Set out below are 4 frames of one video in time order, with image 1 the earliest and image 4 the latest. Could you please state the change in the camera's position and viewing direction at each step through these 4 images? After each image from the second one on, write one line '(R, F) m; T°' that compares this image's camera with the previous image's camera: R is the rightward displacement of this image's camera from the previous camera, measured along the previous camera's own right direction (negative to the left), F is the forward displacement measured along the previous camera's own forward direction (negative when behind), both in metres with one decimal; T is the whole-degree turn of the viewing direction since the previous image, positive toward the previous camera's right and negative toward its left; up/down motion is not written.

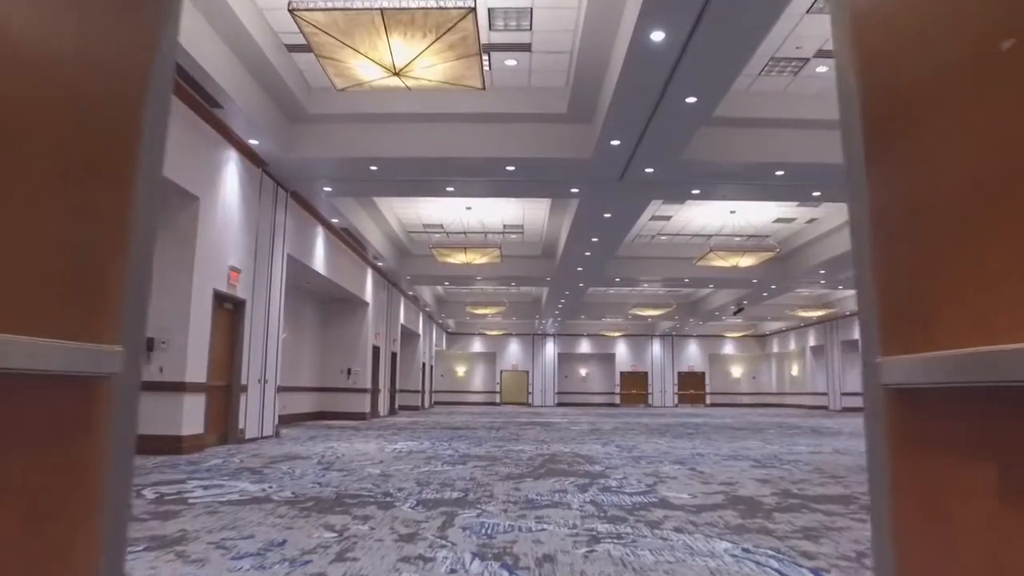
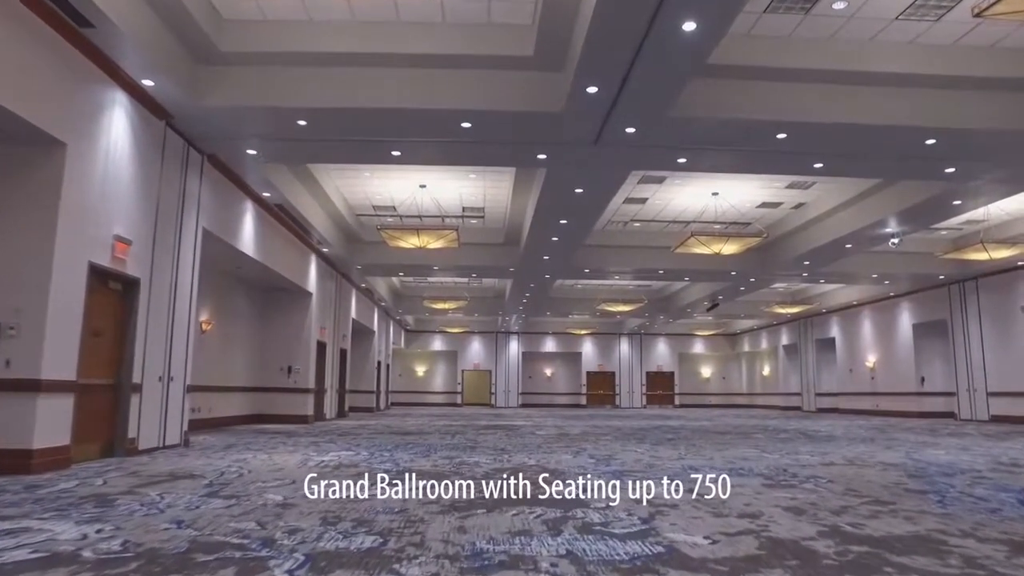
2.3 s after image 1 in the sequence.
(+0.1, +1.7) m; +3°
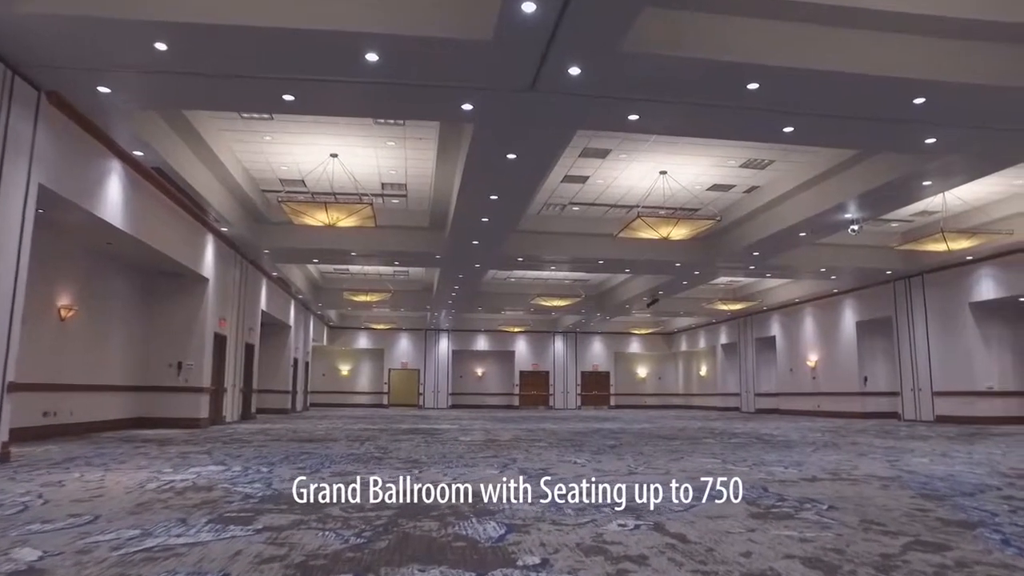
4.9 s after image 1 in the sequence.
(+0.2, +1.7) m; +5°
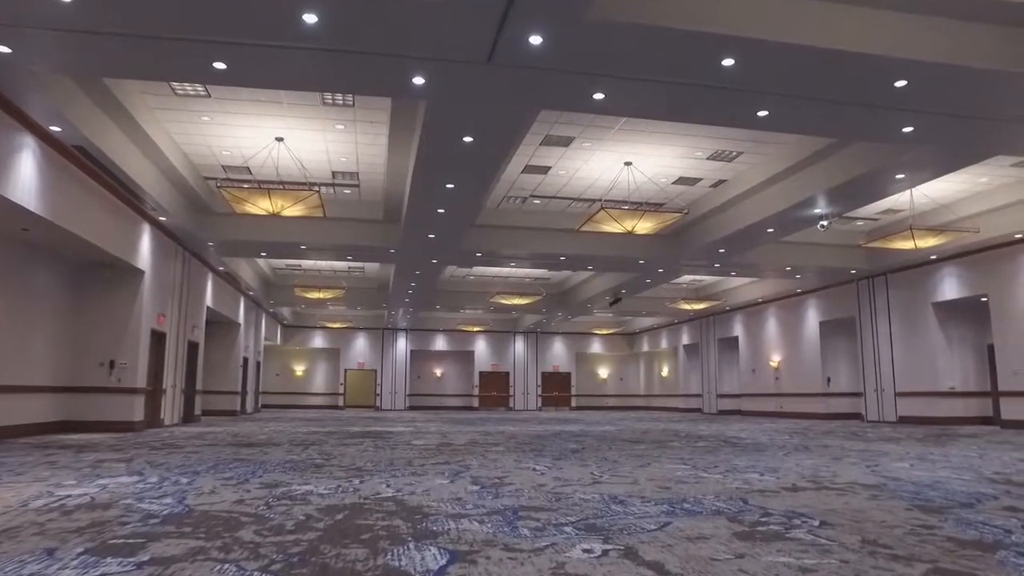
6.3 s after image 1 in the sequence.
(+0.1, +0.7) m; +3°
